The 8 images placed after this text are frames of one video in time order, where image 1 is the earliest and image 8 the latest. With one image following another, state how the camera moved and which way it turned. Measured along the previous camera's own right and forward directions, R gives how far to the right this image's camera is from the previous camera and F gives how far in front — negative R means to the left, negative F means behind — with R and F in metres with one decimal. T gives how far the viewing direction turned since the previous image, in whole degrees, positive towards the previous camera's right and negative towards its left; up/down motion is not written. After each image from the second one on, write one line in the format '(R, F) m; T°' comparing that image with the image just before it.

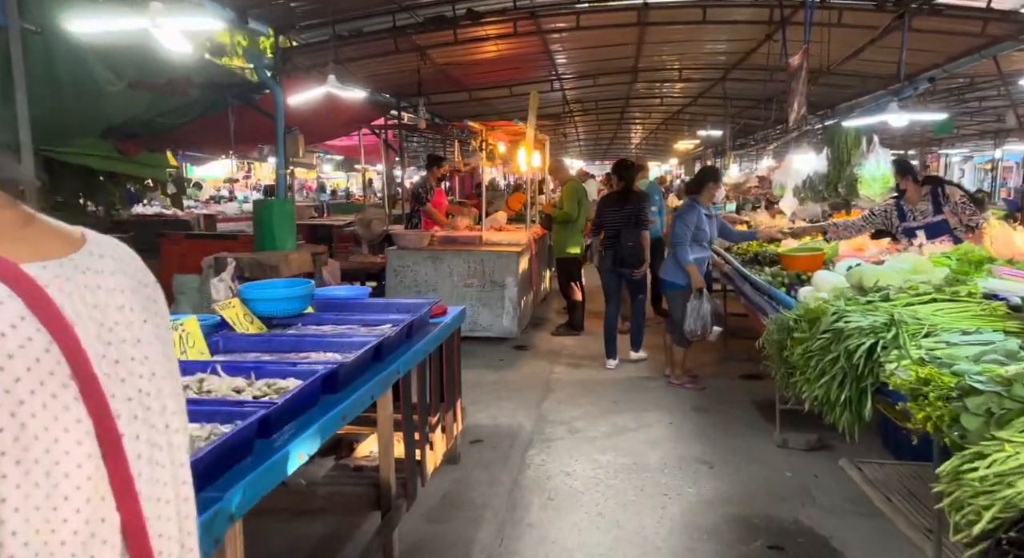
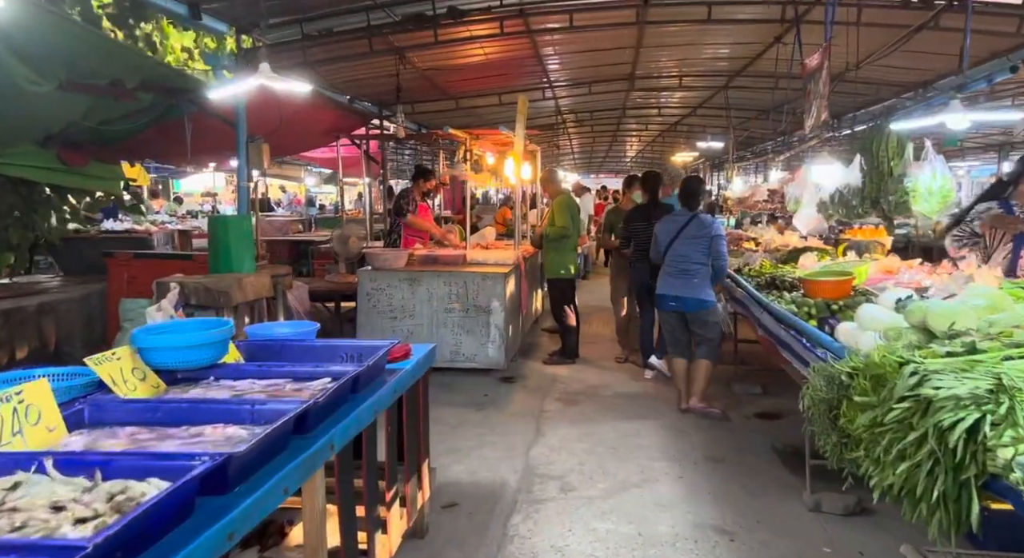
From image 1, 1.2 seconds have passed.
(+0.1, +0.5) m; +1°
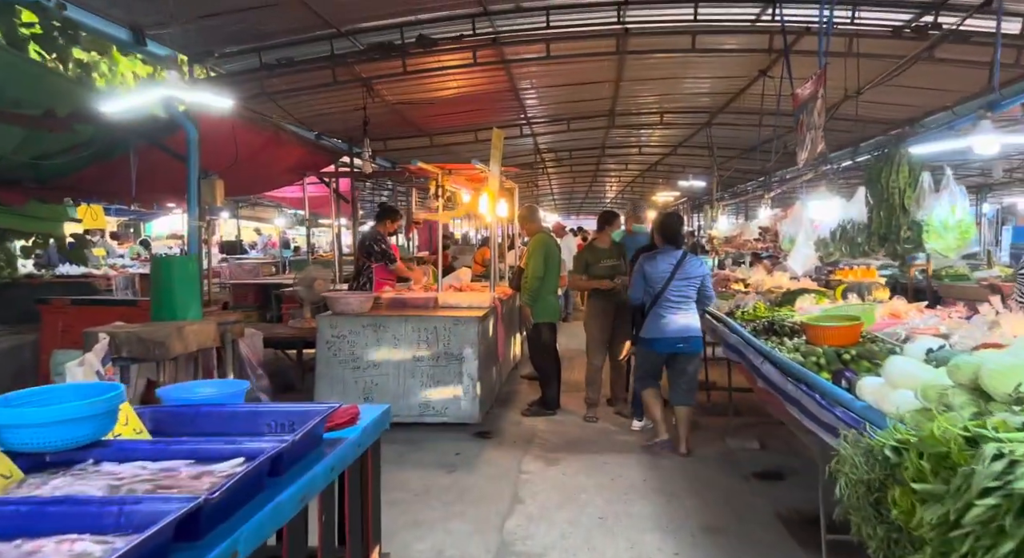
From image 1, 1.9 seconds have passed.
(+0.1, +0.4) m; +2°
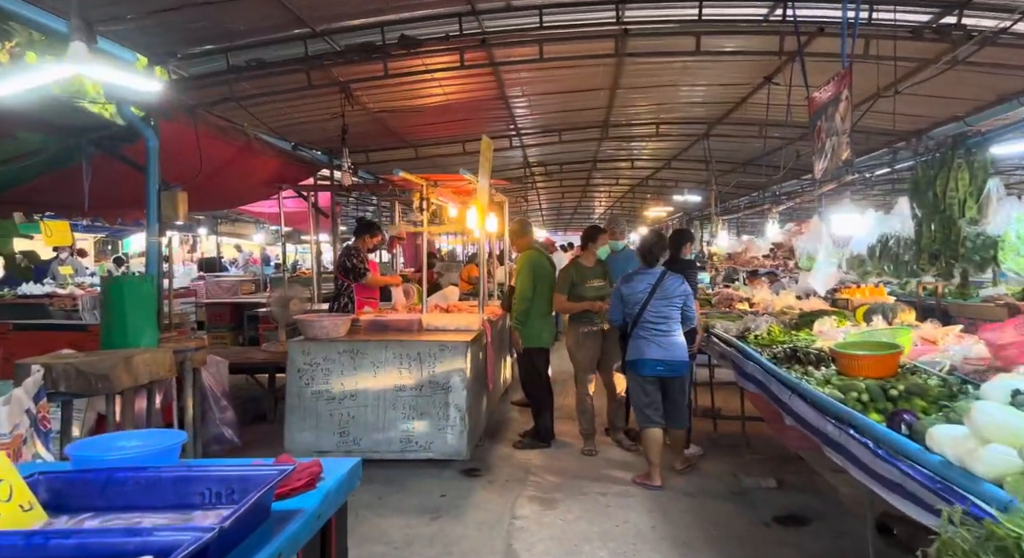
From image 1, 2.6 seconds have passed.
(0.0, +0.4) m; +1°
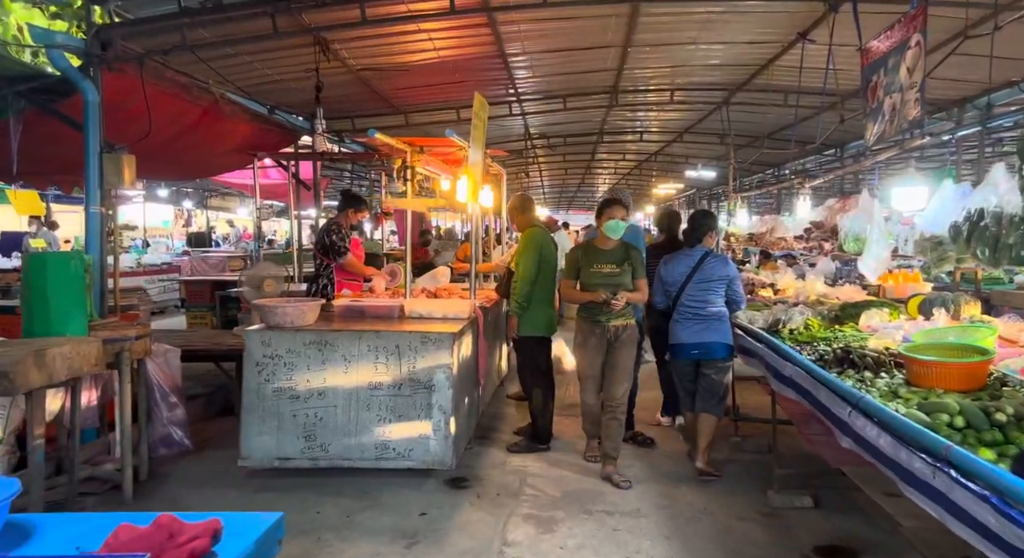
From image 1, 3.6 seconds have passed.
(0.0, +0.6) m; 0°
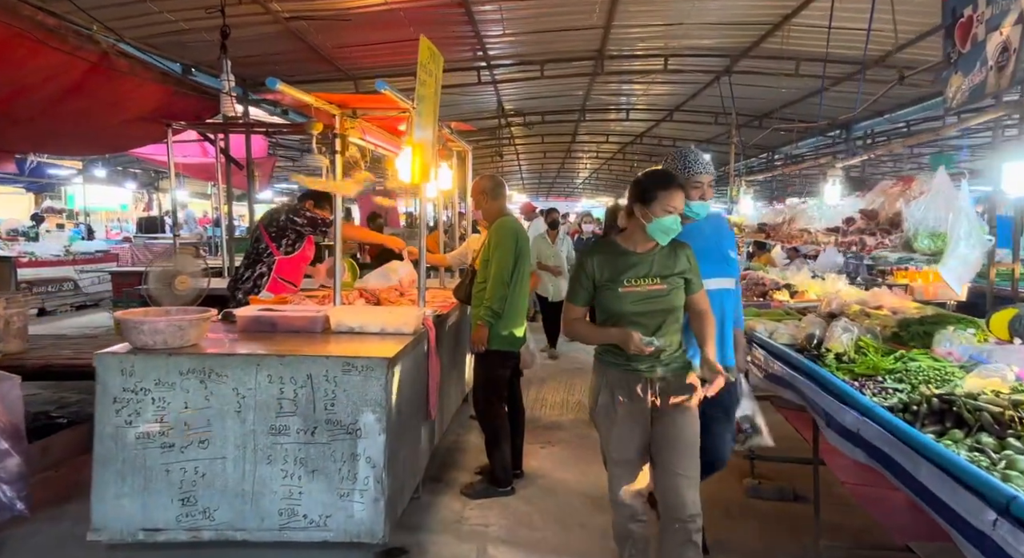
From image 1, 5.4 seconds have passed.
(+0.1, +0.9) m; +2°
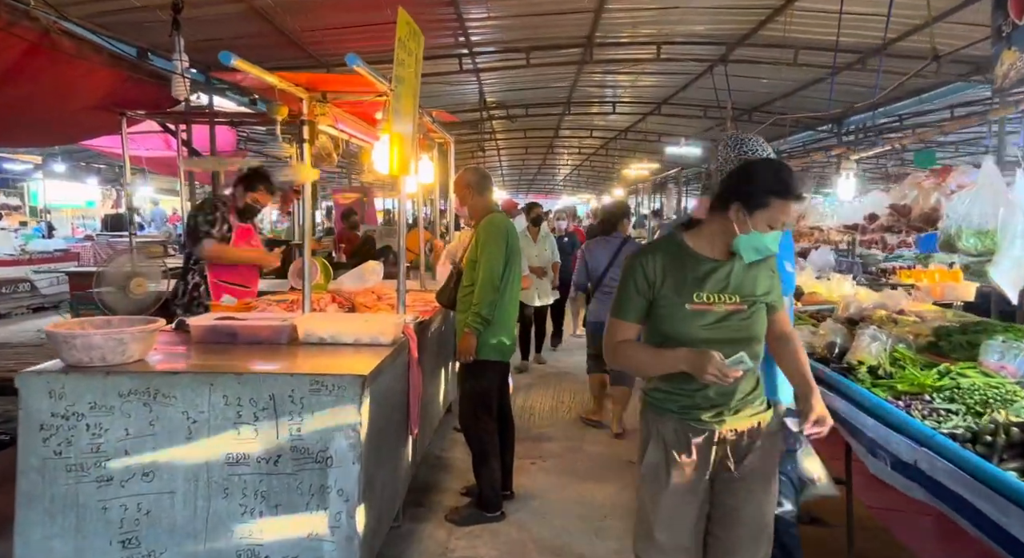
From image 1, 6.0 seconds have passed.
(0.0, +0.3) m; +2°
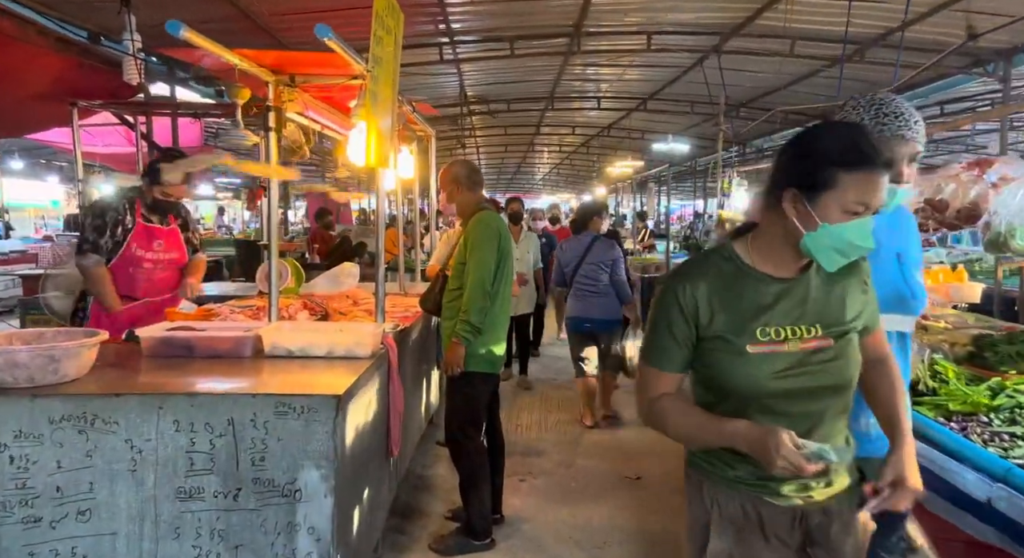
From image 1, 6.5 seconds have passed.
(-0.1, +0.3) m; +2°
